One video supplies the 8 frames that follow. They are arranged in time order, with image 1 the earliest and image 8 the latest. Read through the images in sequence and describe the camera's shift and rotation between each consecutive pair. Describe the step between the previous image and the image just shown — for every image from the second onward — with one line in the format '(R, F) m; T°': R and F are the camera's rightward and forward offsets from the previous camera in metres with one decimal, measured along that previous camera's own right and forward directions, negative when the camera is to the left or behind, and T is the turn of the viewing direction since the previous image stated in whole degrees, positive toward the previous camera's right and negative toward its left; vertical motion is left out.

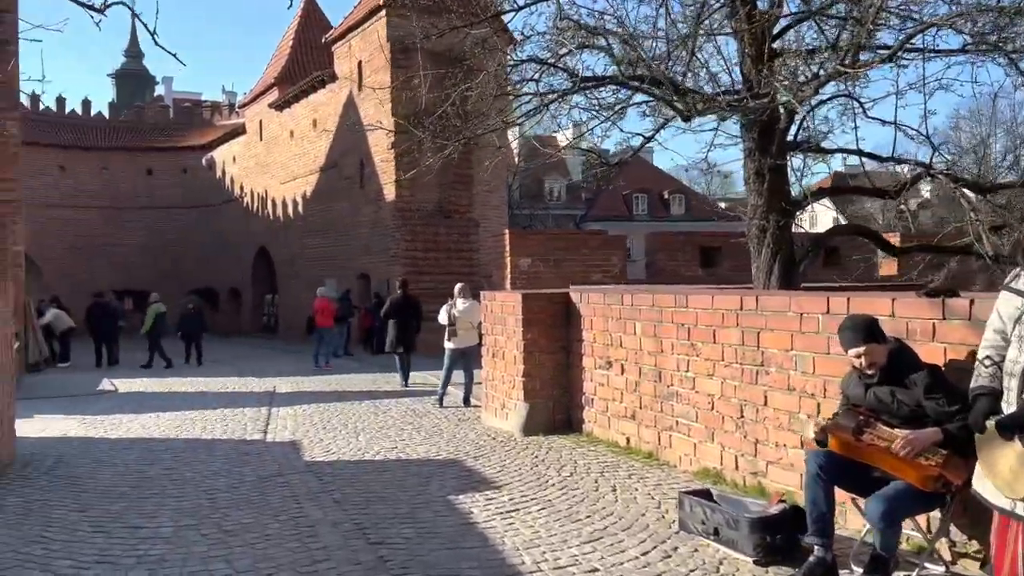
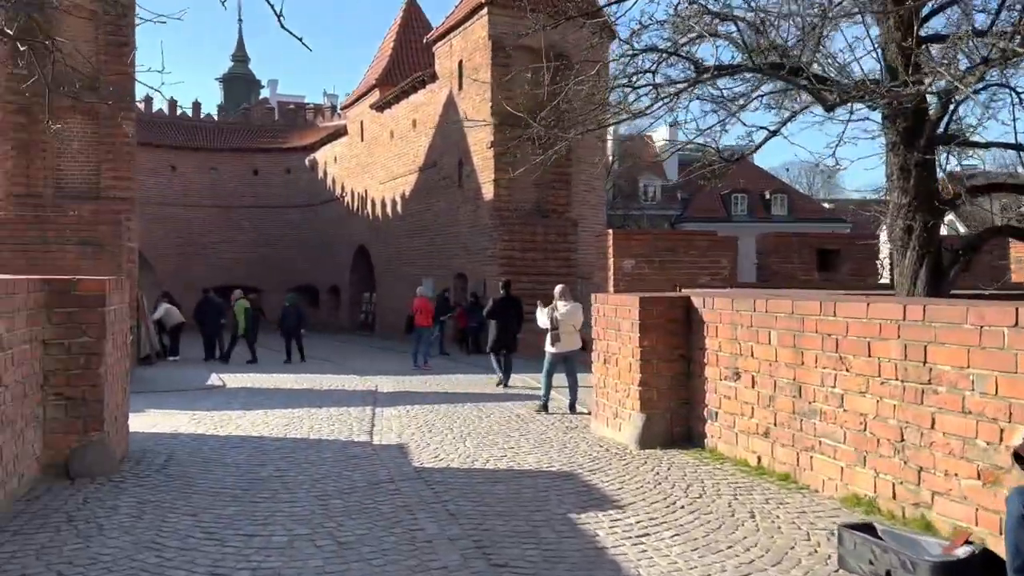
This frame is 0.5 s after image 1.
(-0.3, +0.4) m; -6°
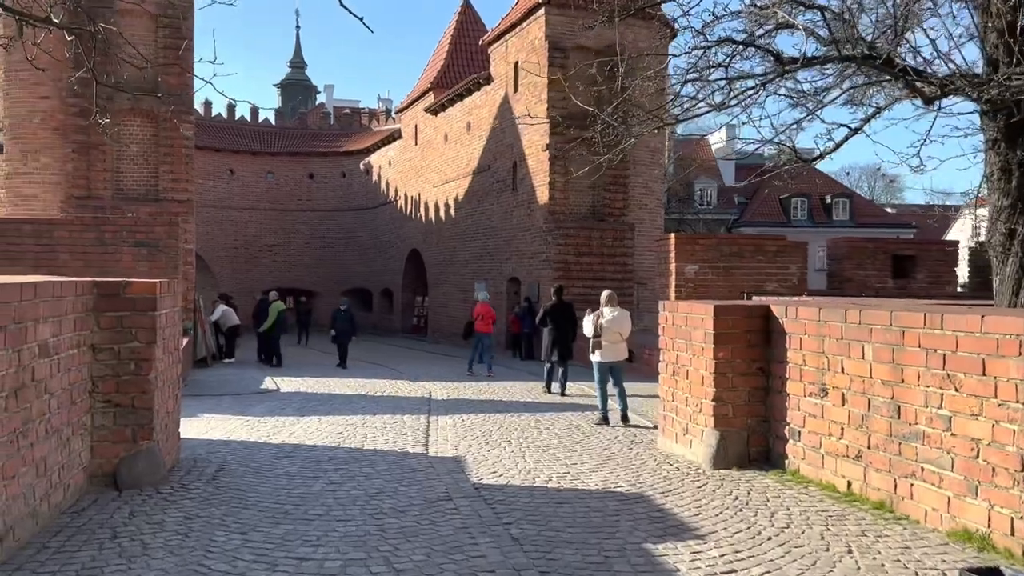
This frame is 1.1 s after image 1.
(-0.1, +0.4) m; -3°
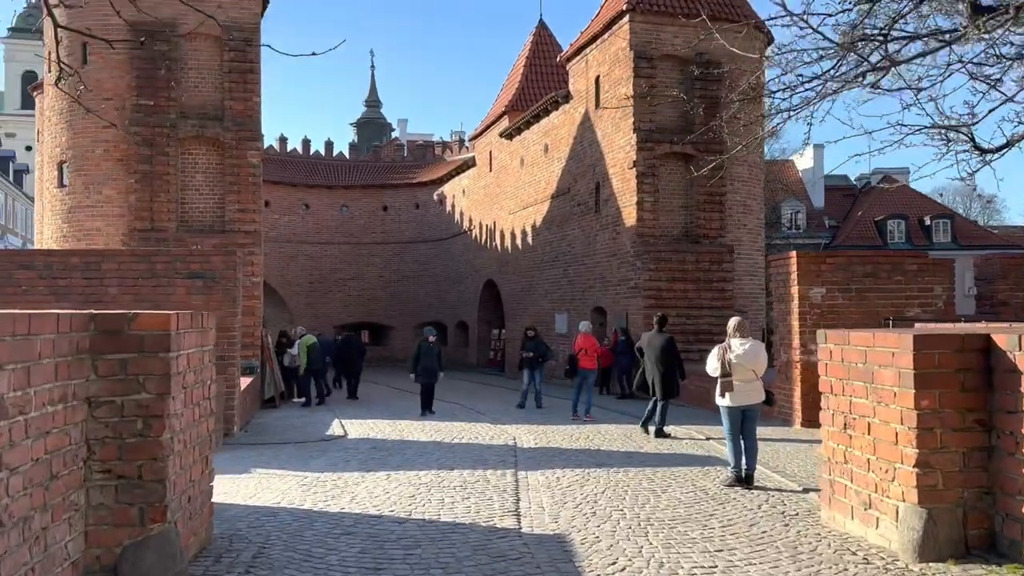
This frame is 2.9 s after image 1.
(-0.3, +1.6) m; -5°
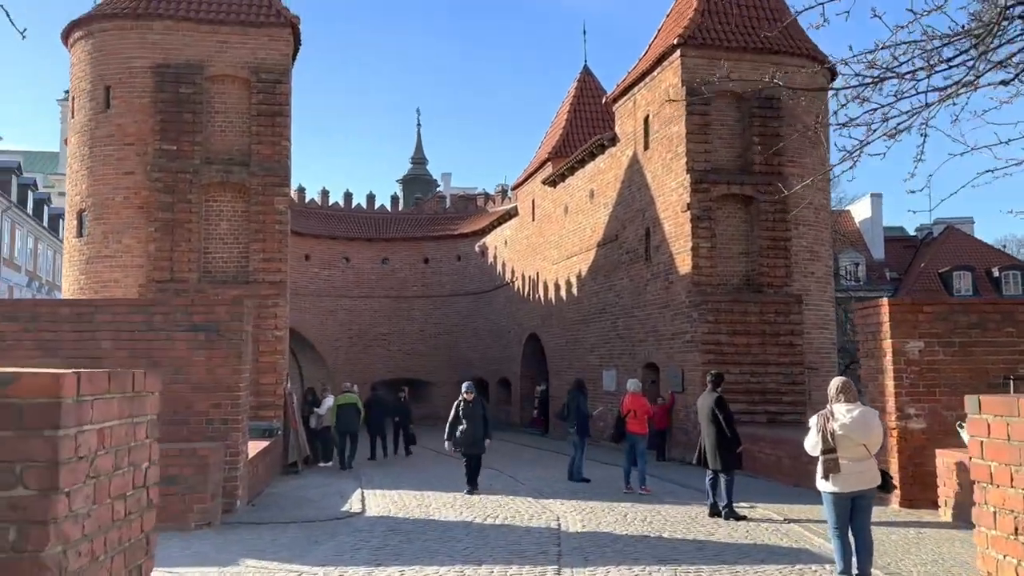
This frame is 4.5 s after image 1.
(0.0, +1.4) m; -3°
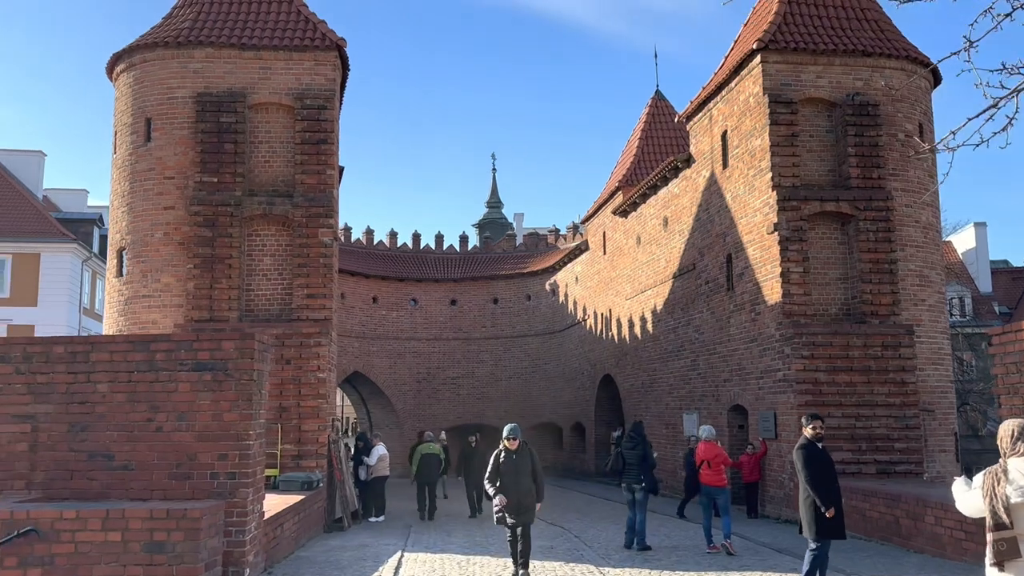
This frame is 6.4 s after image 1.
(+0.3, +1.6) m; -6°
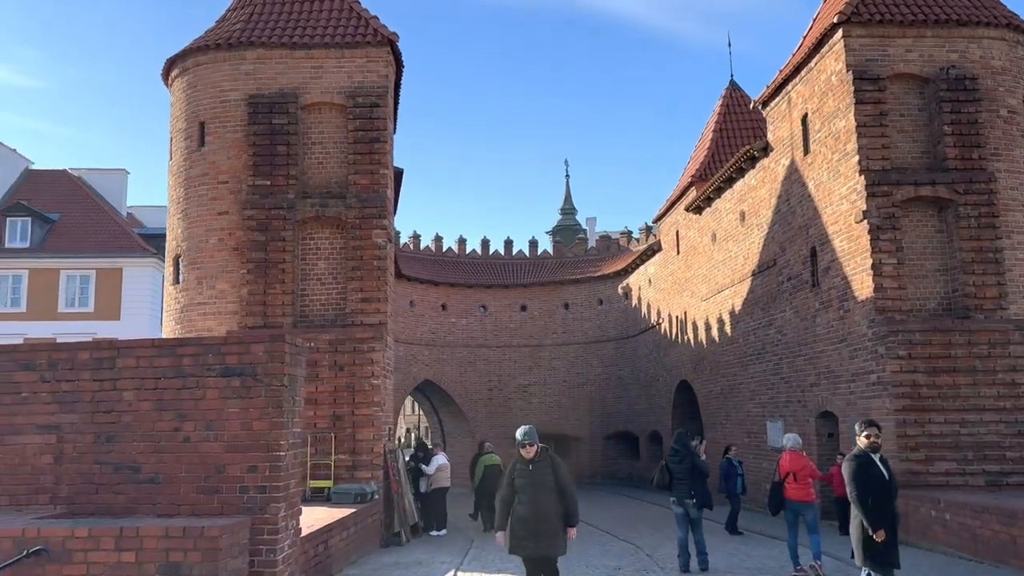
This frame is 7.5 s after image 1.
(+0.2, +0.9) m; -5°
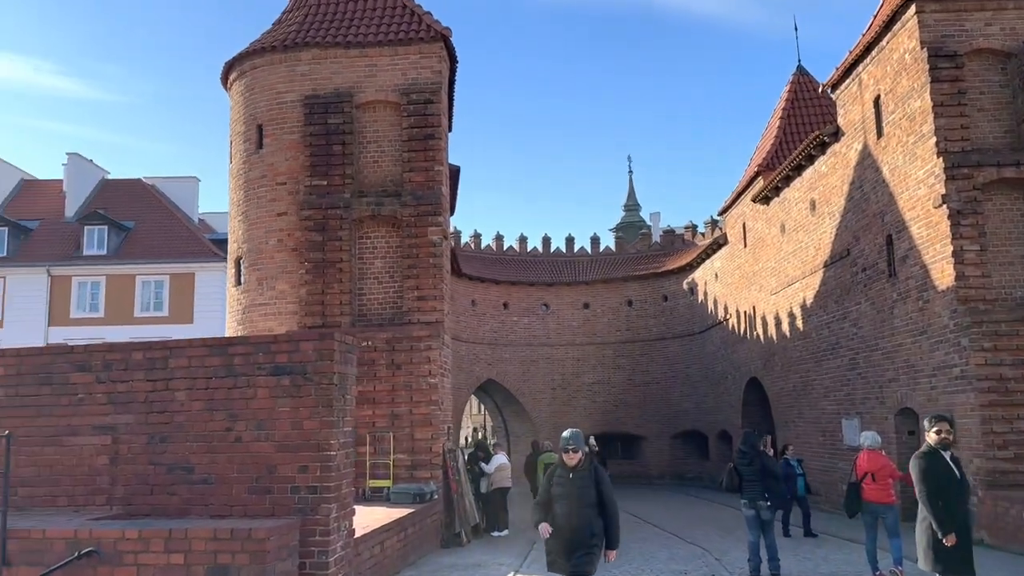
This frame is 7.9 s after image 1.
(+0.1, +0.3) m; -5°
